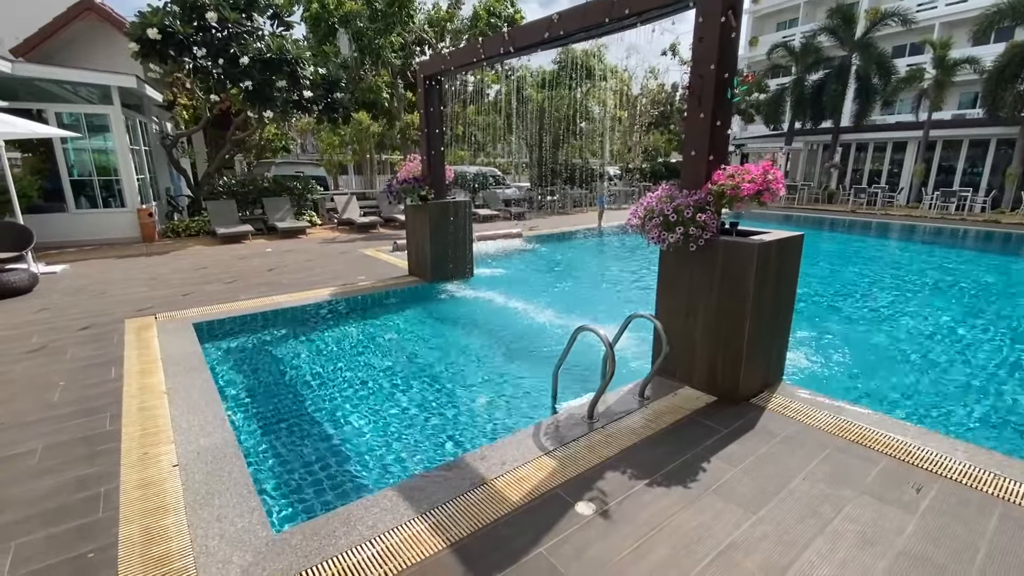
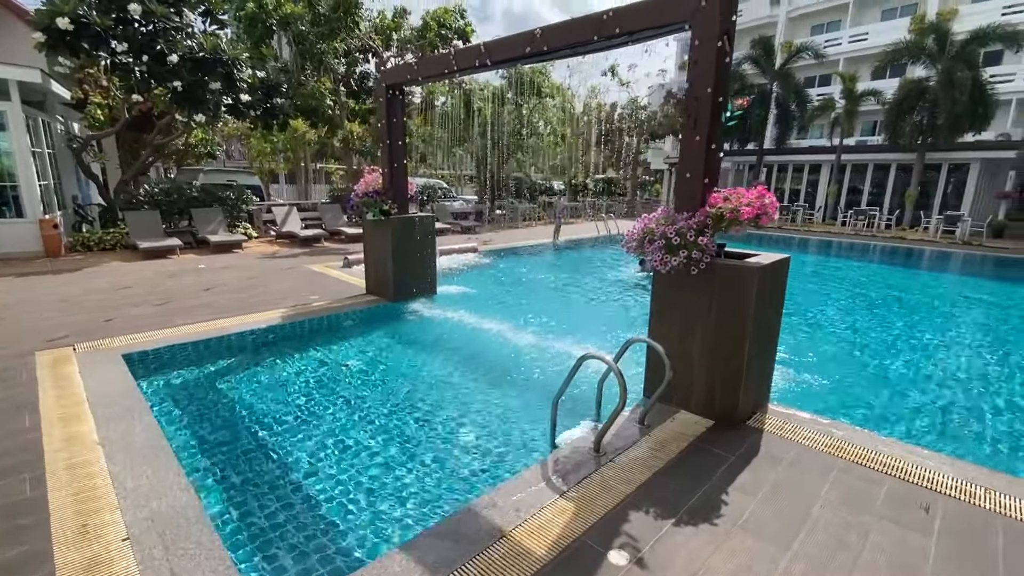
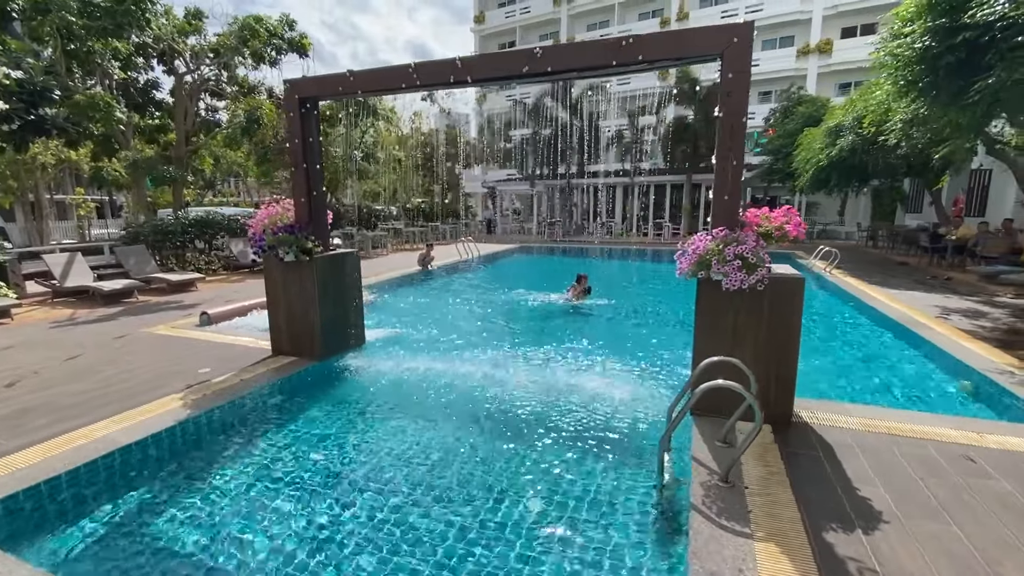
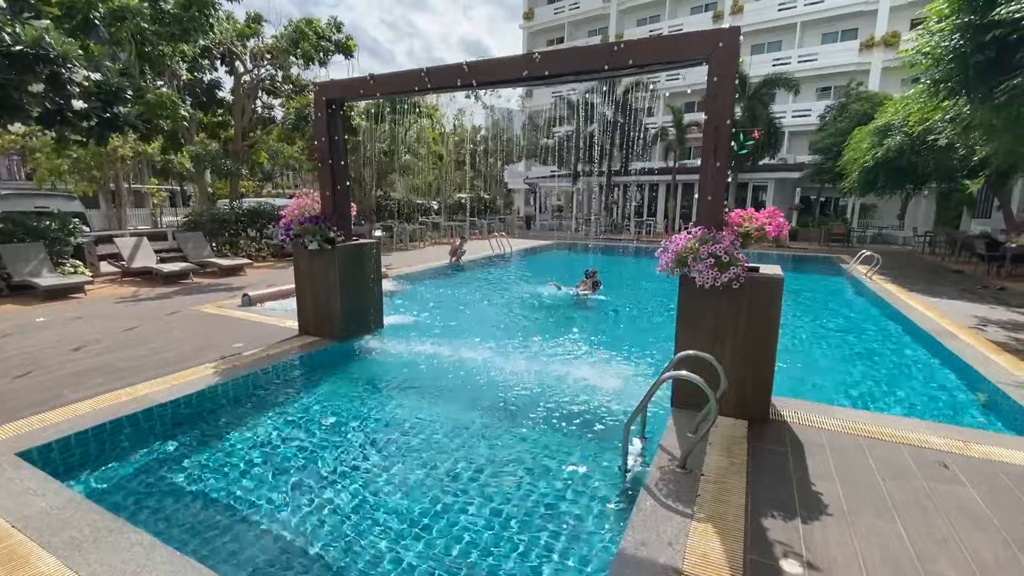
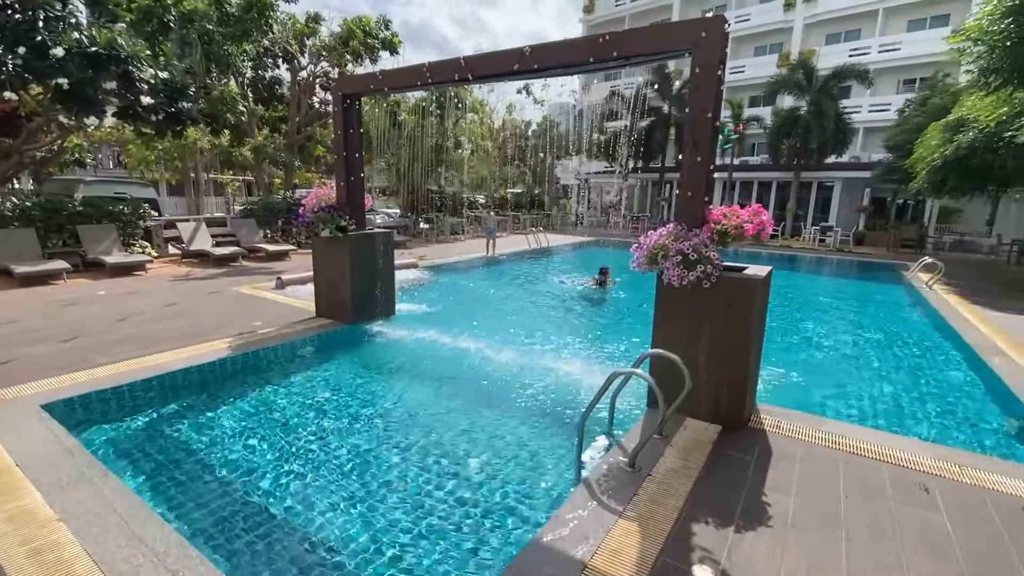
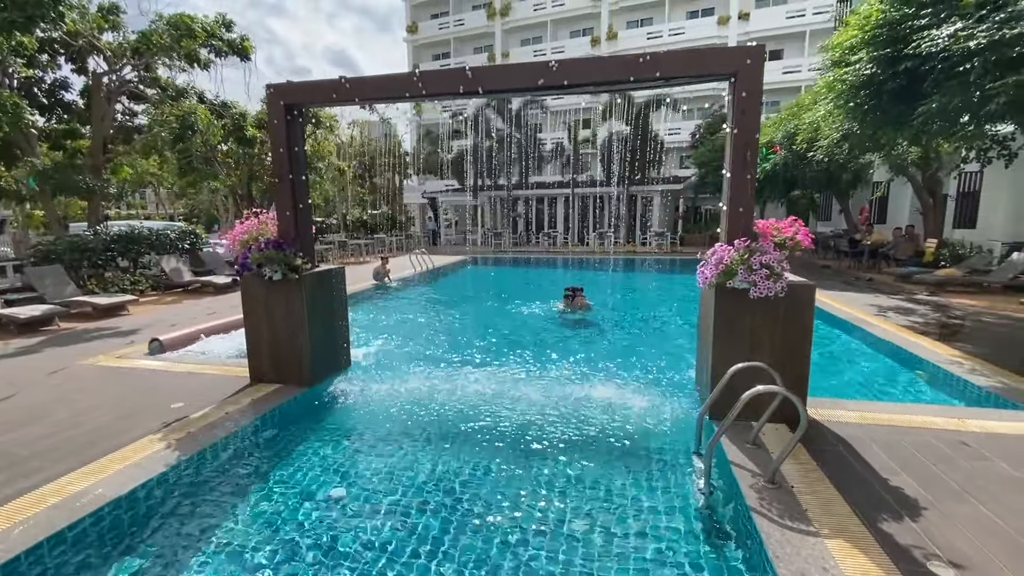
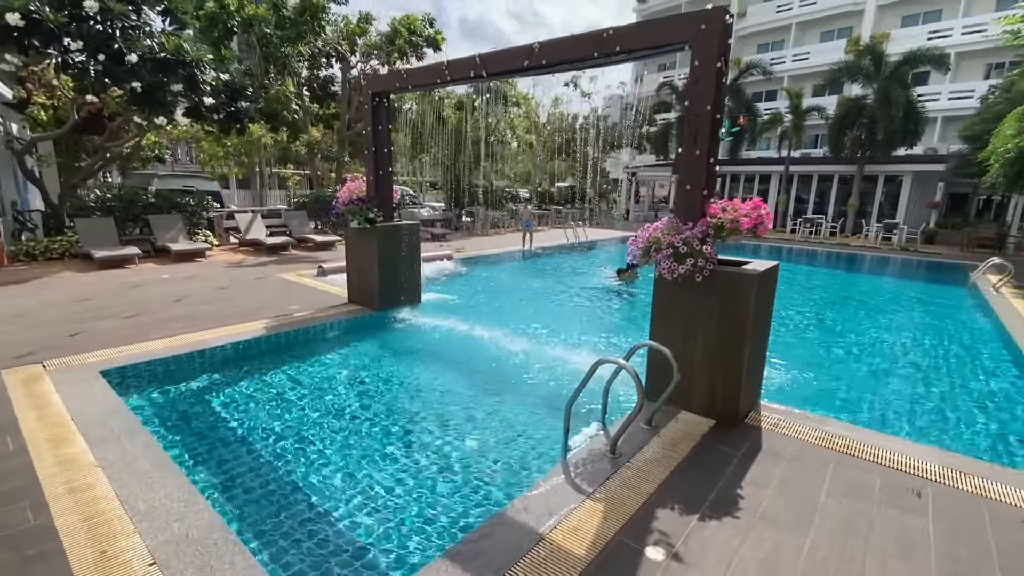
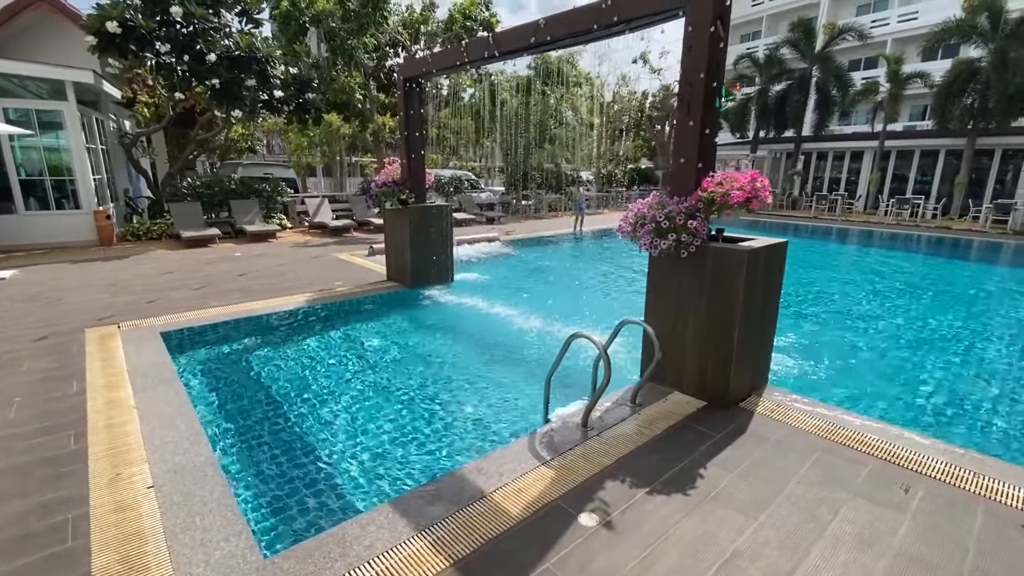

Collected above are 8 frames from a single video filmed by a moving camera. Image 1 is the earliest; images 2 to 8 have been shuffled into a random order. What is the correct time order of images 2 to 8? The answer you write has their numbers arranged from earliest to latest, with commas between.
8, 2, 7, 5, 4, 3, 6
